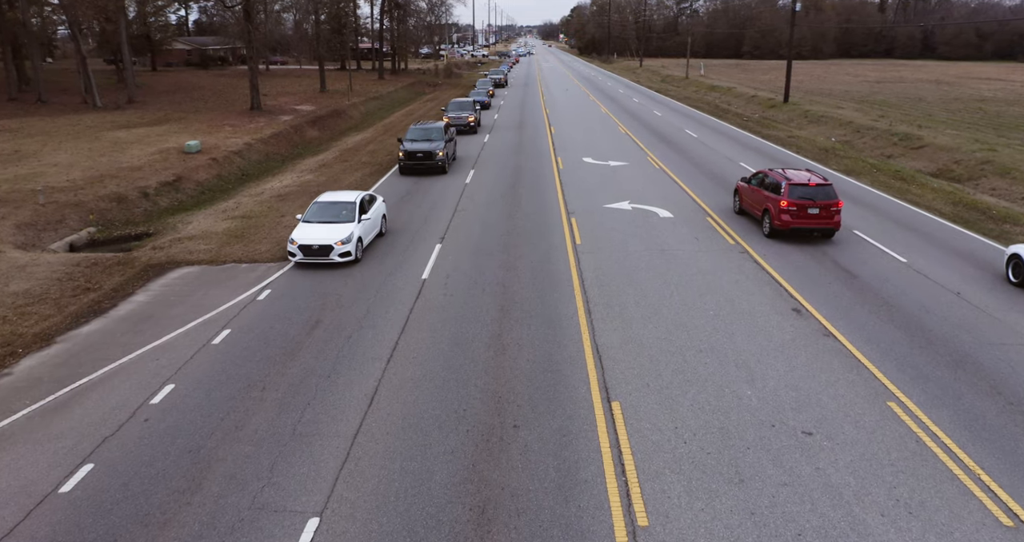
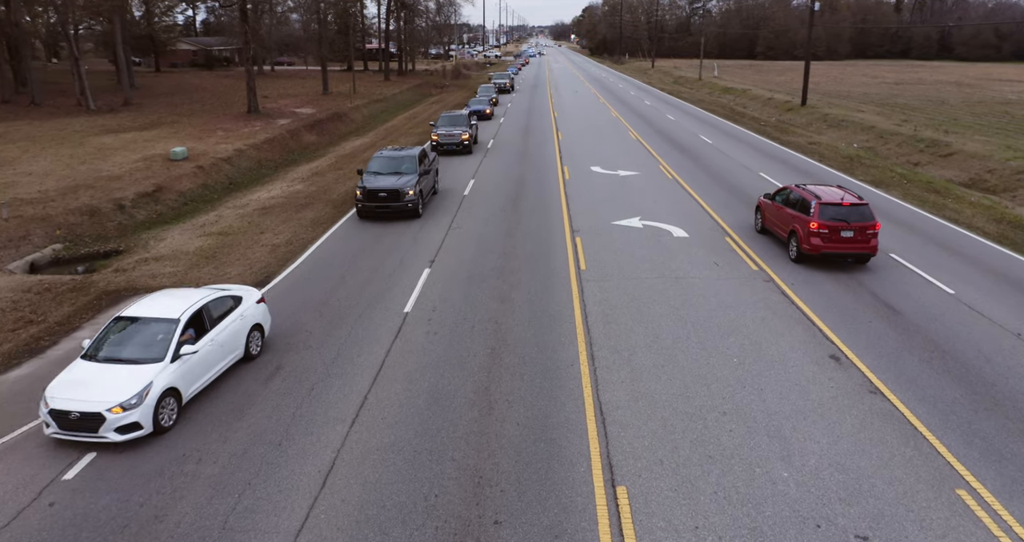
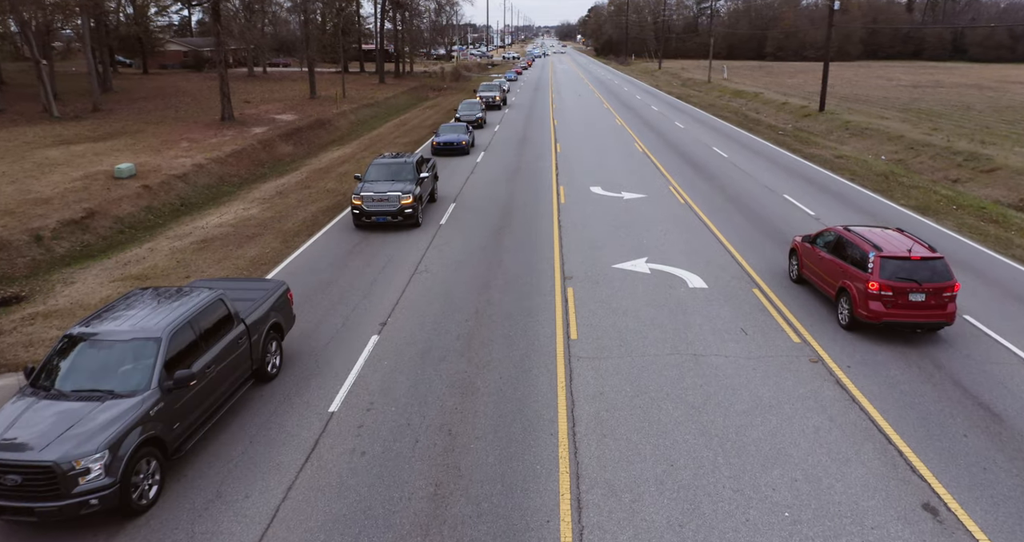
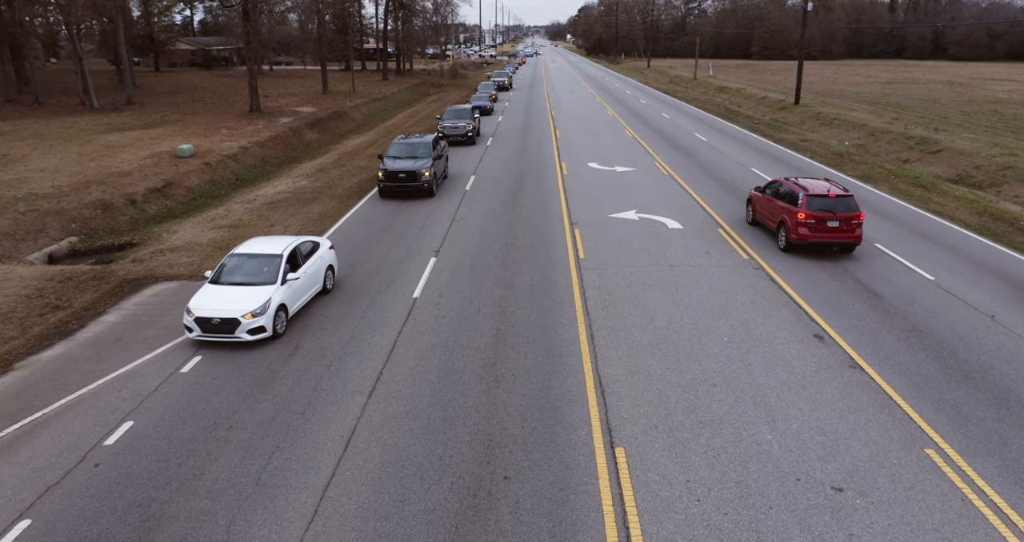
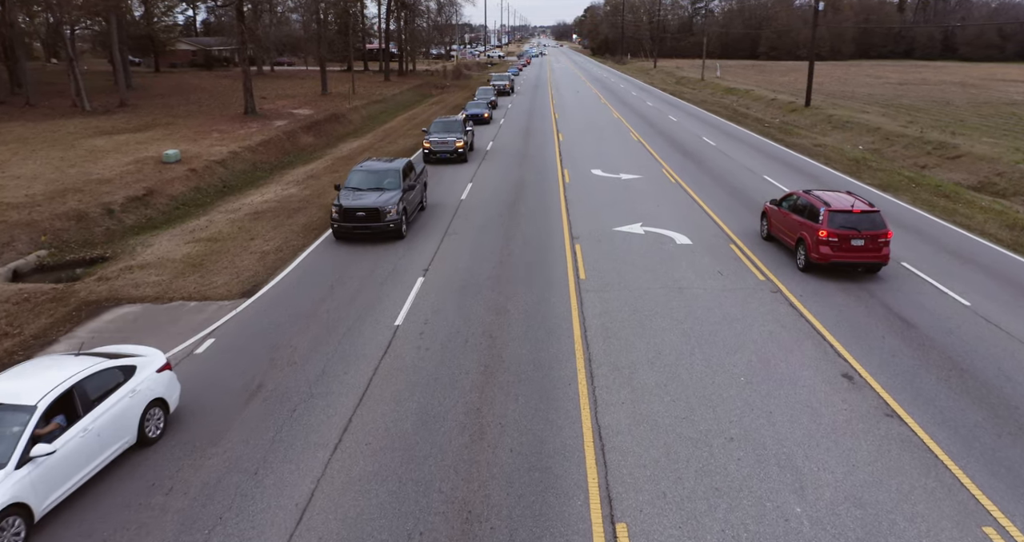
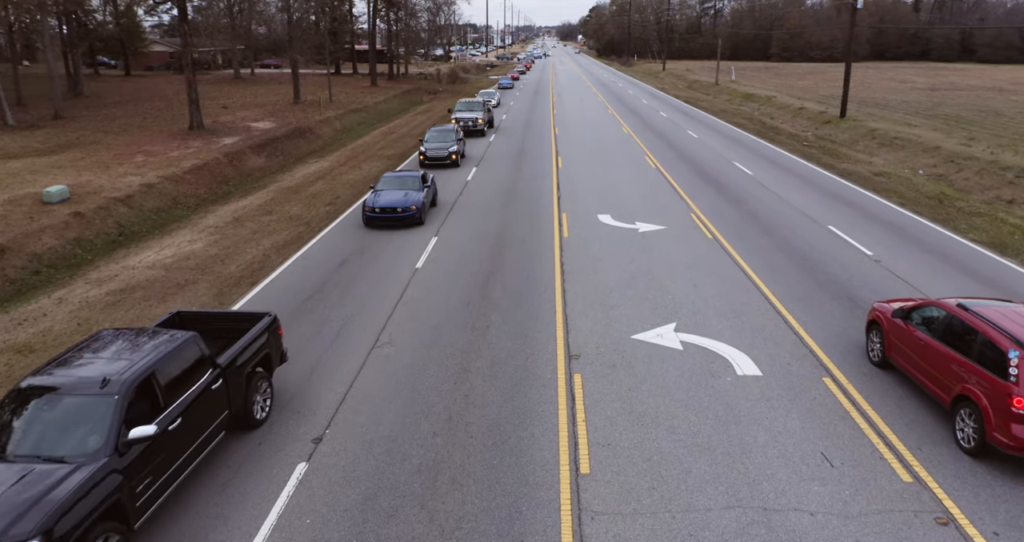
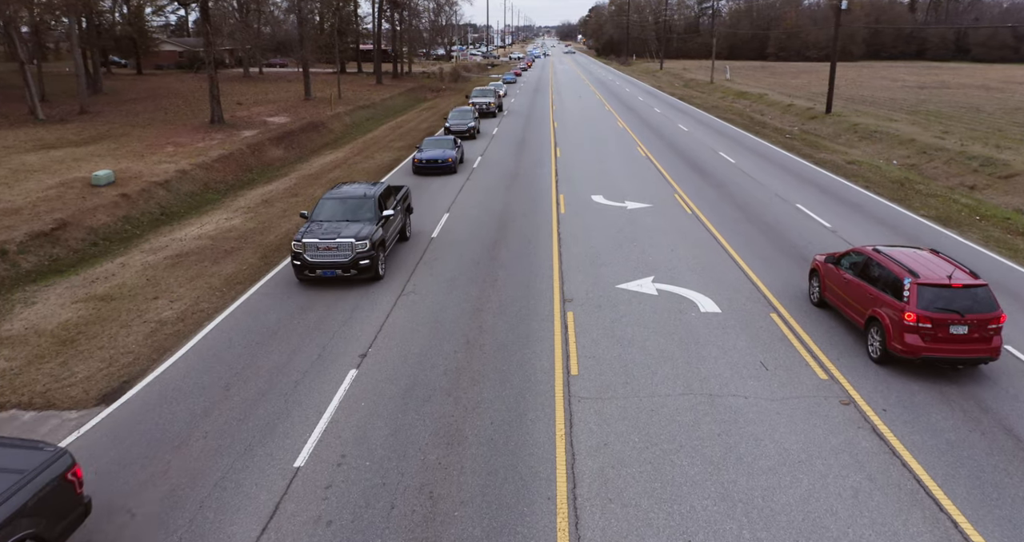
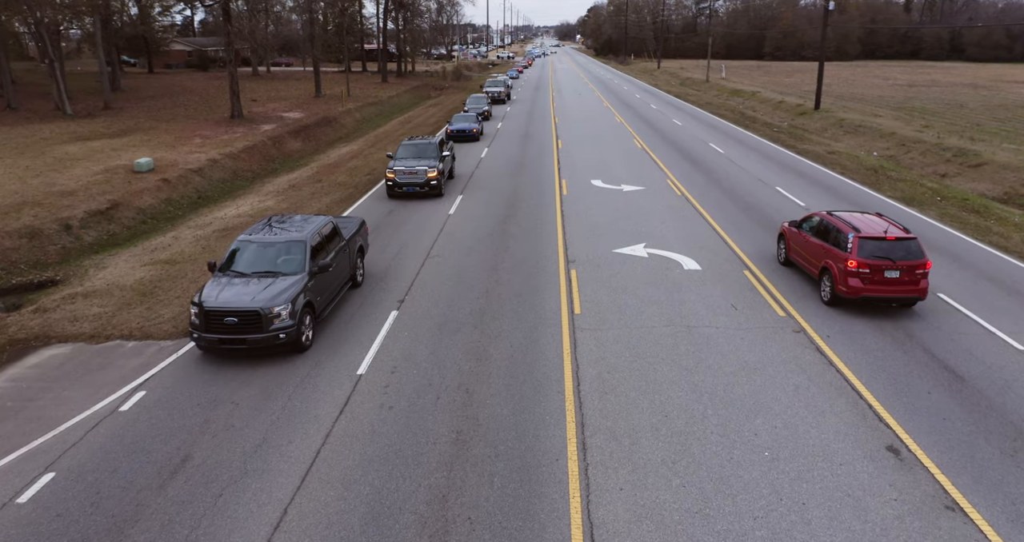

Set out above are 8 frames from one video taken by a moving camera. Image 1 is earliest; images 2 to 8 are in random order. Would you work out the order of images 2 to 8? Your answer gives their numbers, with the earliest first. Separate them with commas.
4, 2, 5, 8, 3, 7, 6
